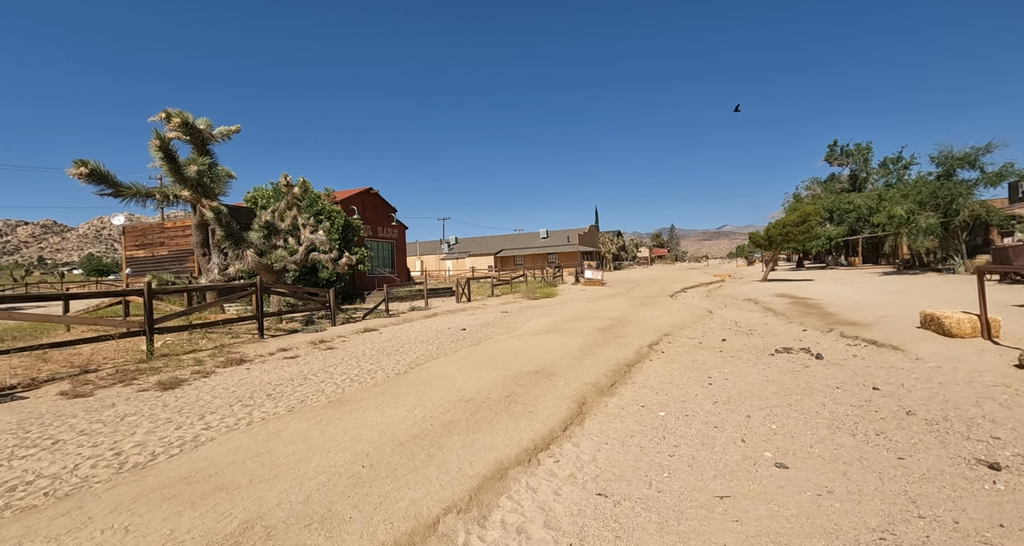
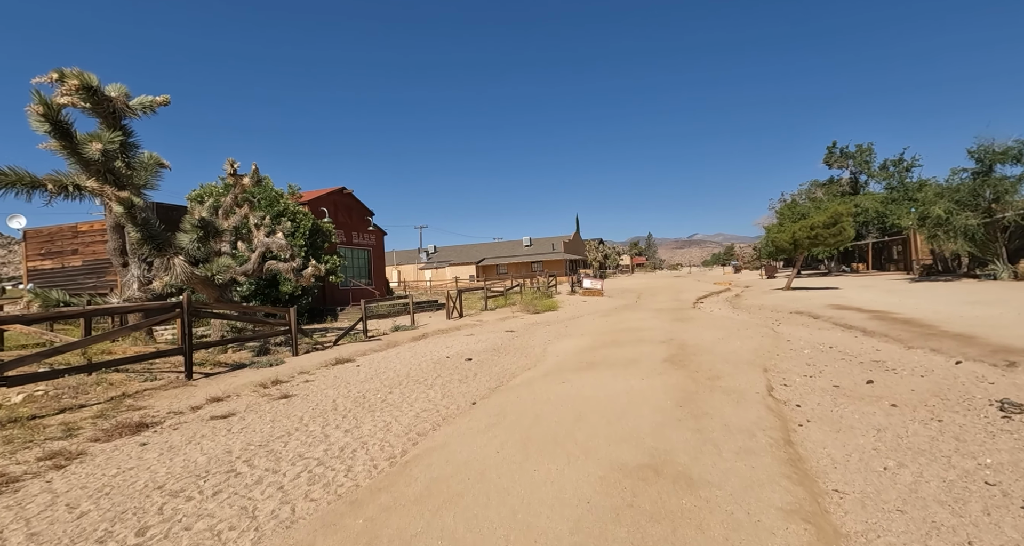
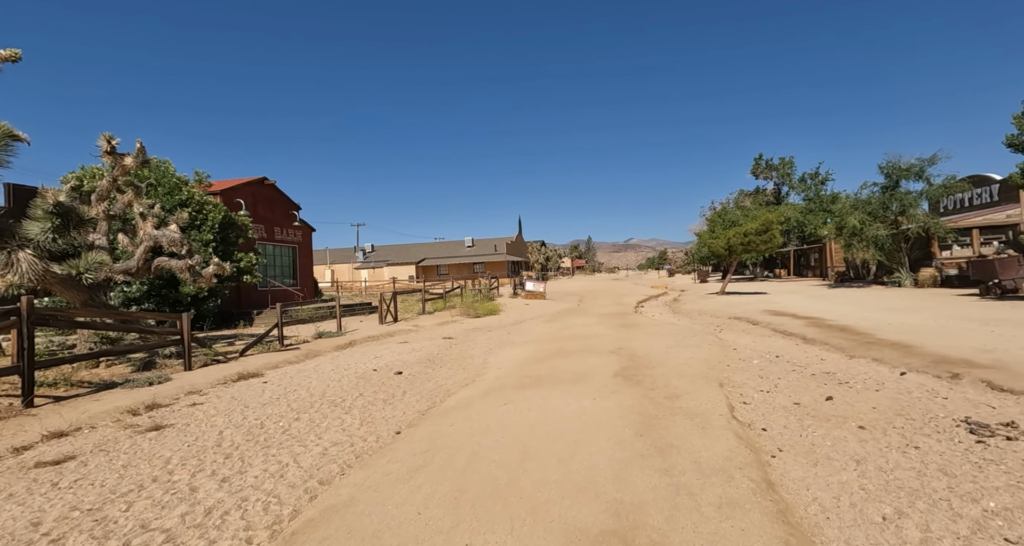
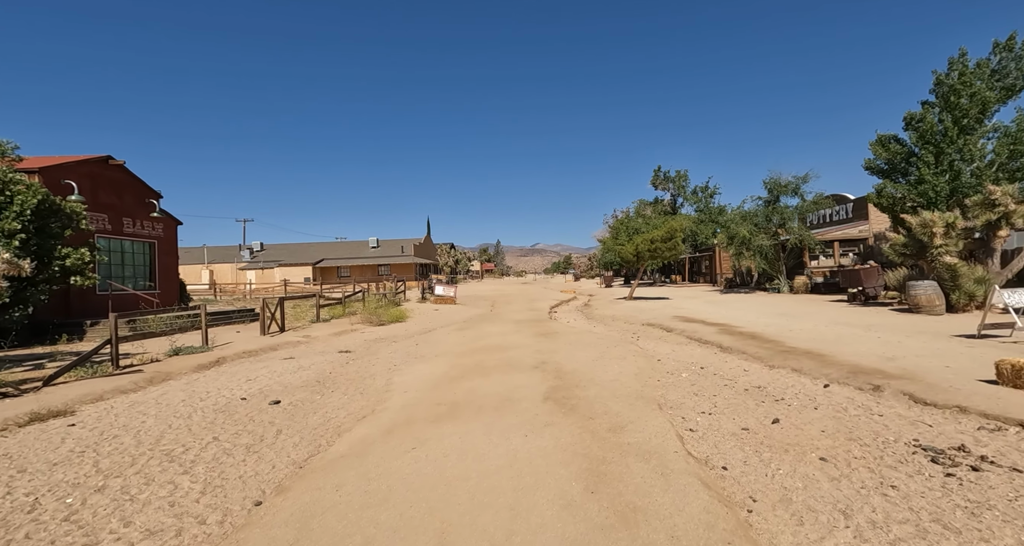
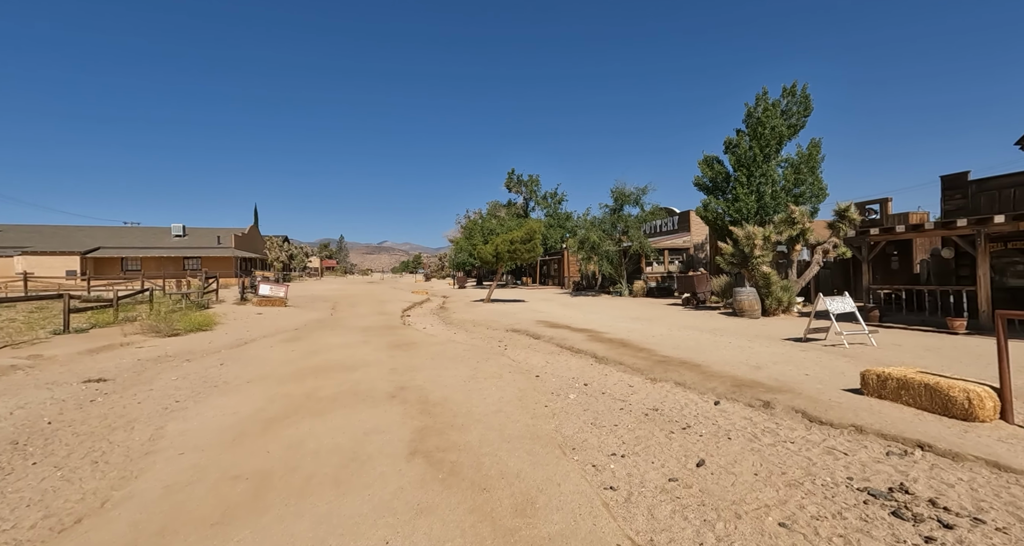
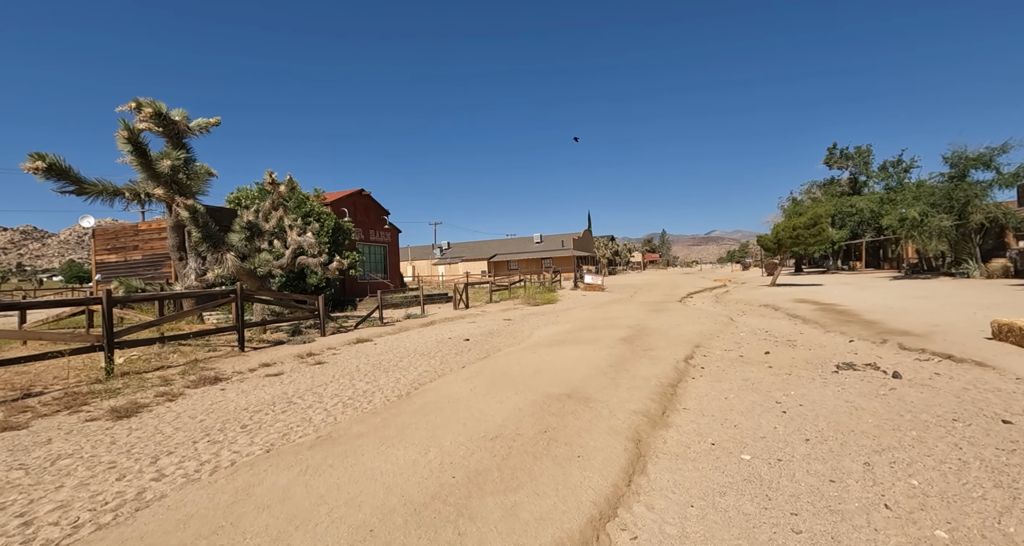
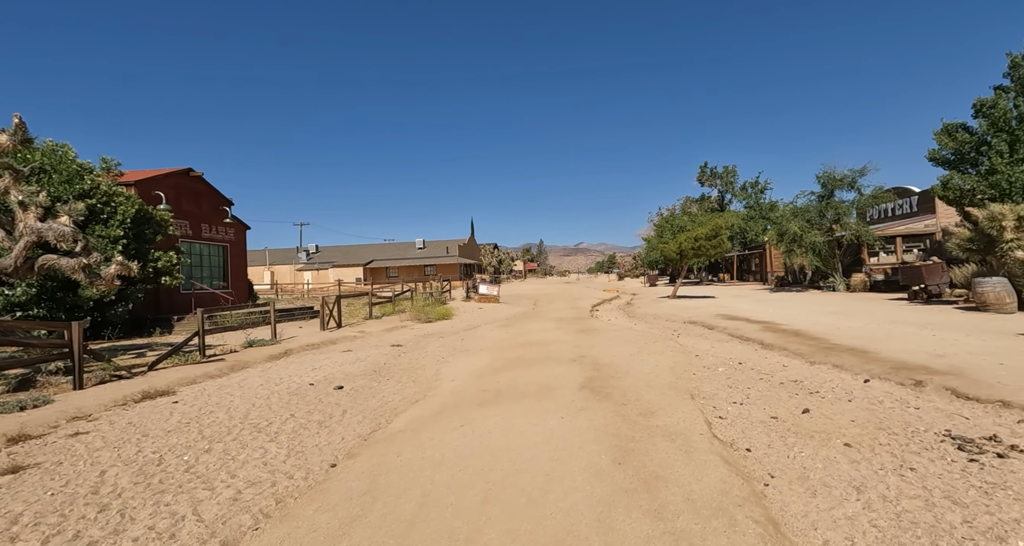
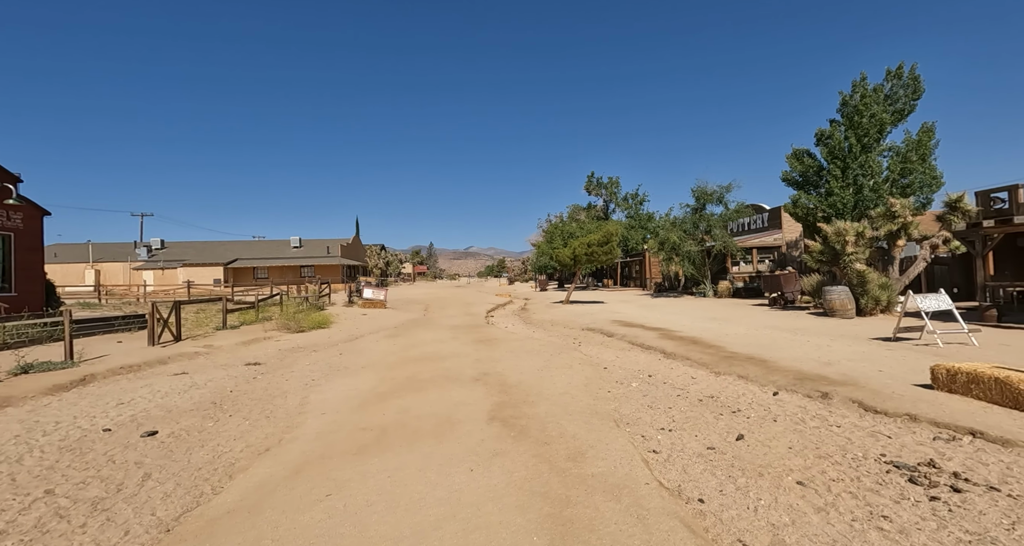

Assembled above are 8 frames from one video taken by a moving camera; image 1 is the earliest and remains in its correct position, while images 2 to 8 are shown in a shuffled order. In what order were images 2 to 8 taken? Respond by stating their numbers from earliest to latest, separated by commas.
6, 2, 3, 7, 4, 8, 5
